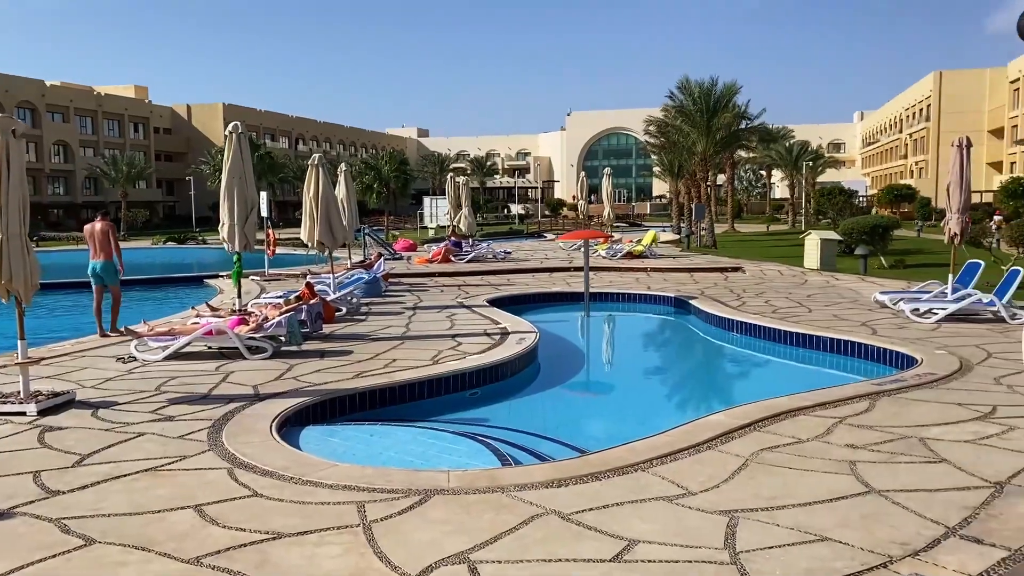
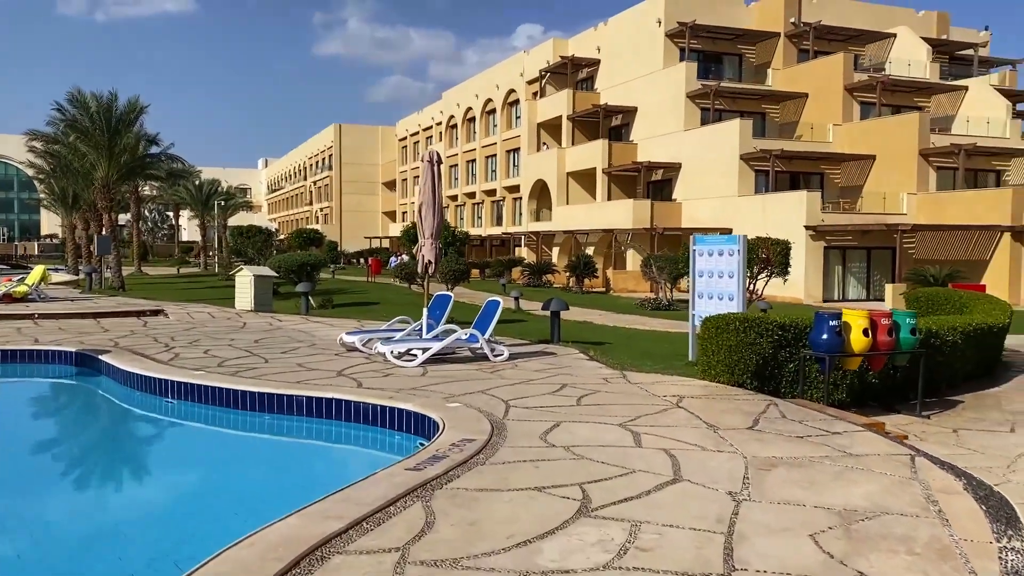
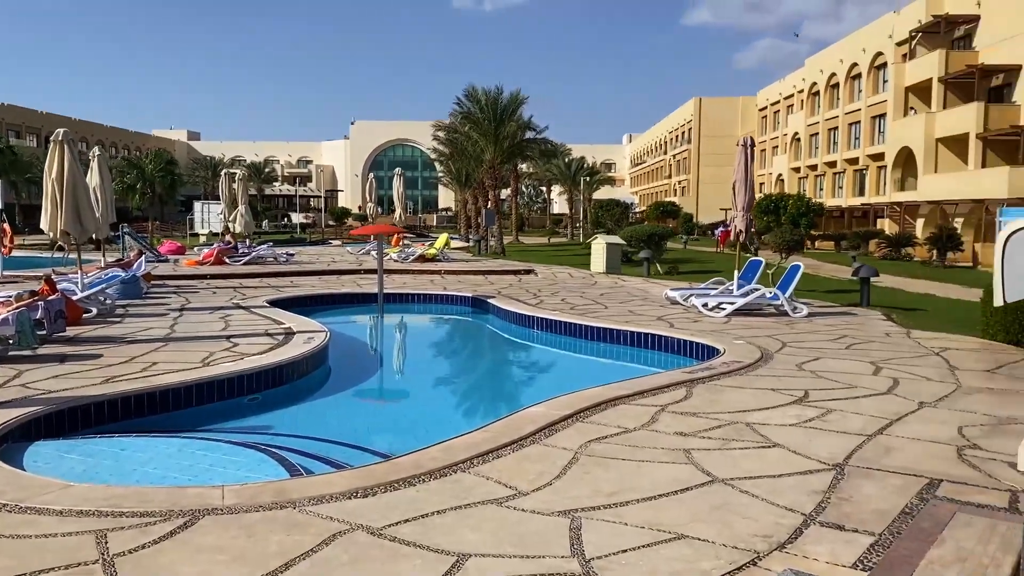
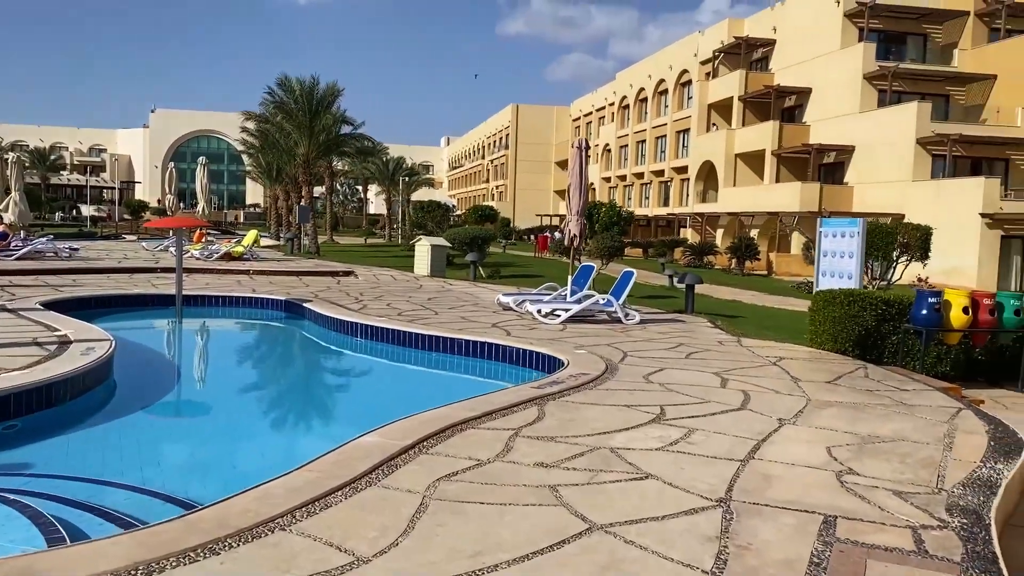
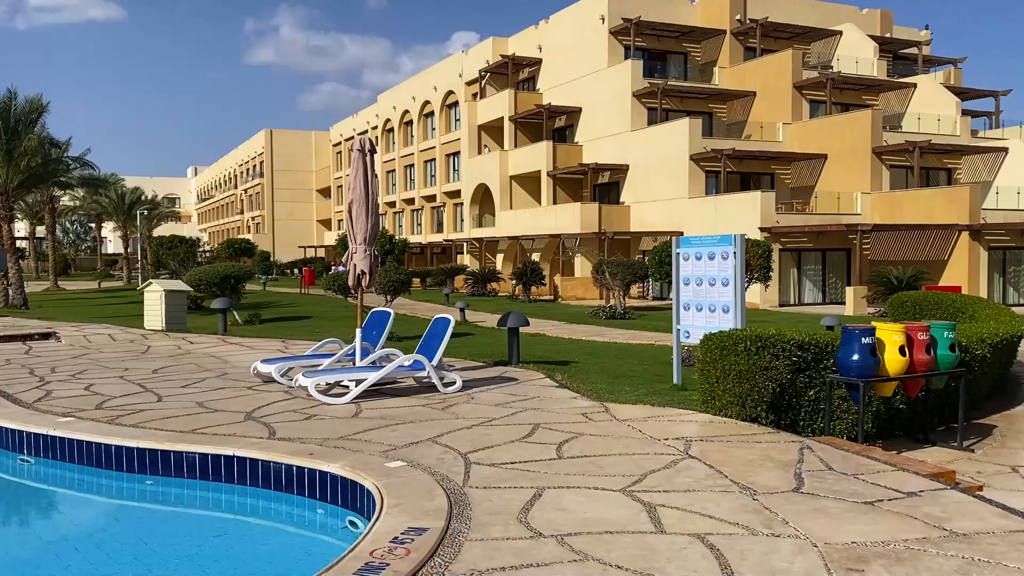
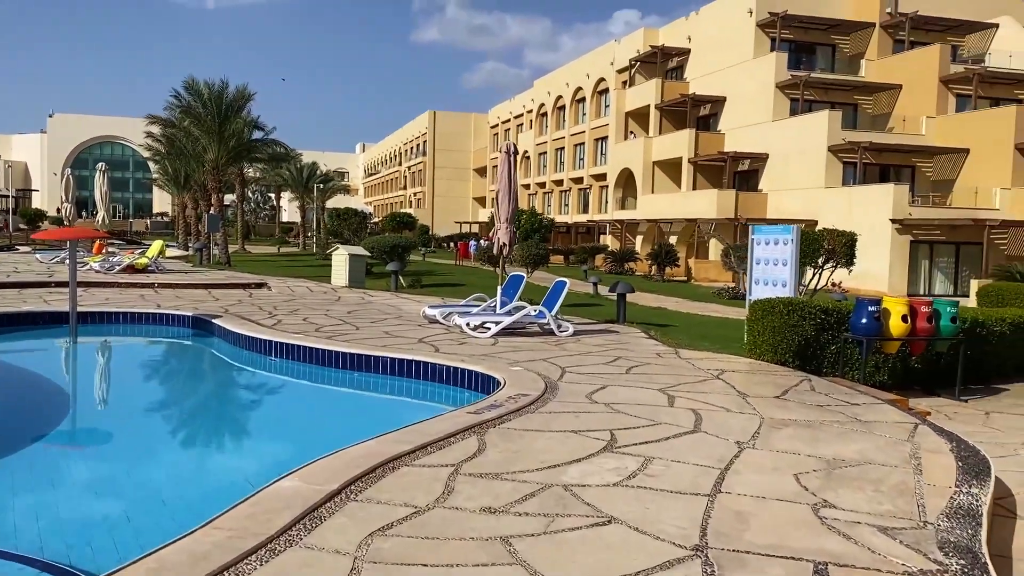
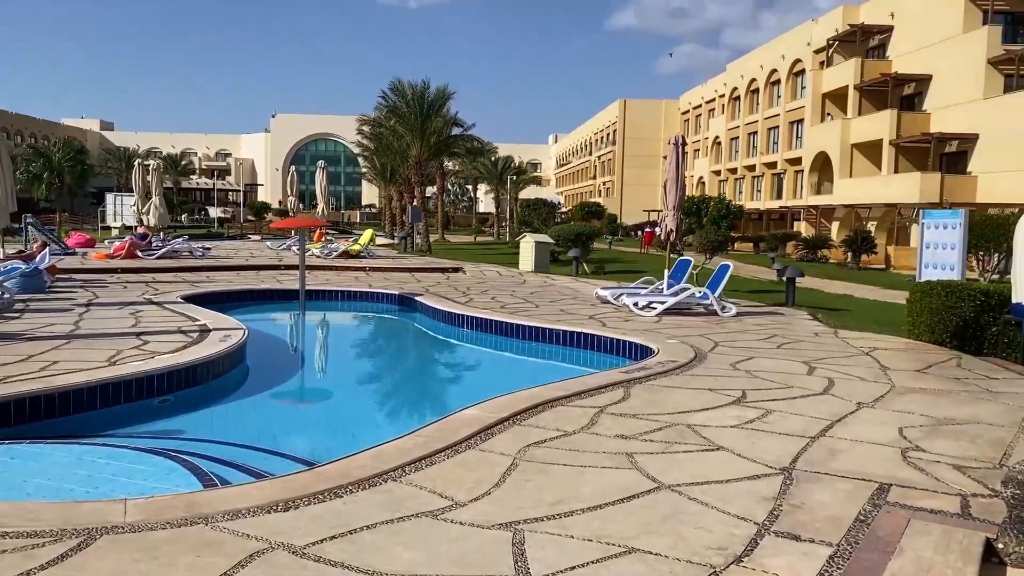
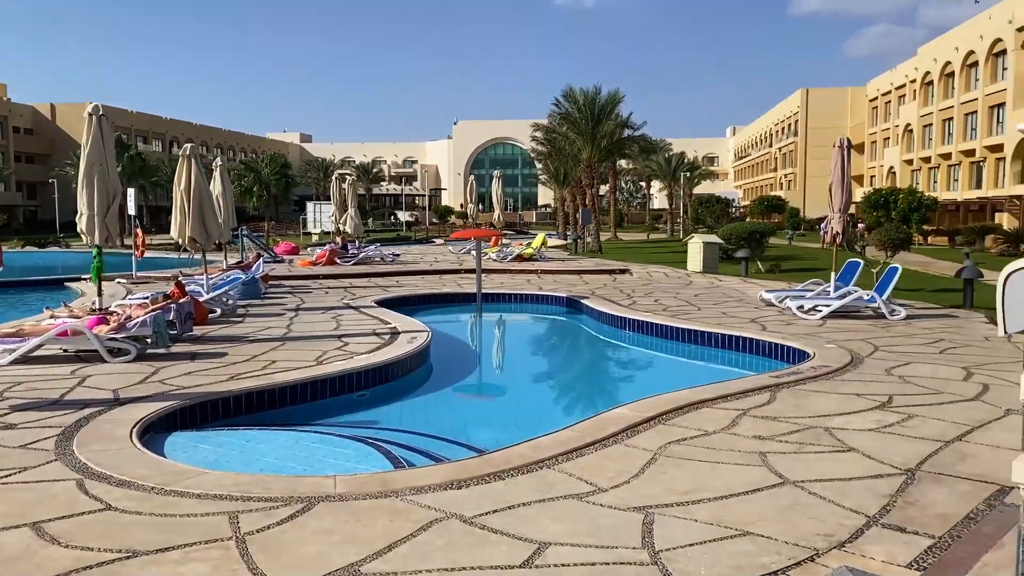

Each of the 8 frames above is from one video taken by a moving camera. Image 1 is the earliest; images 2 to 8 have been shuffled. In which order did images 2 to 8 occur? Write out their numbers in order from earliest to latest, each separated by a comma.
8, 3, 7, 4, 6, 2, 5
